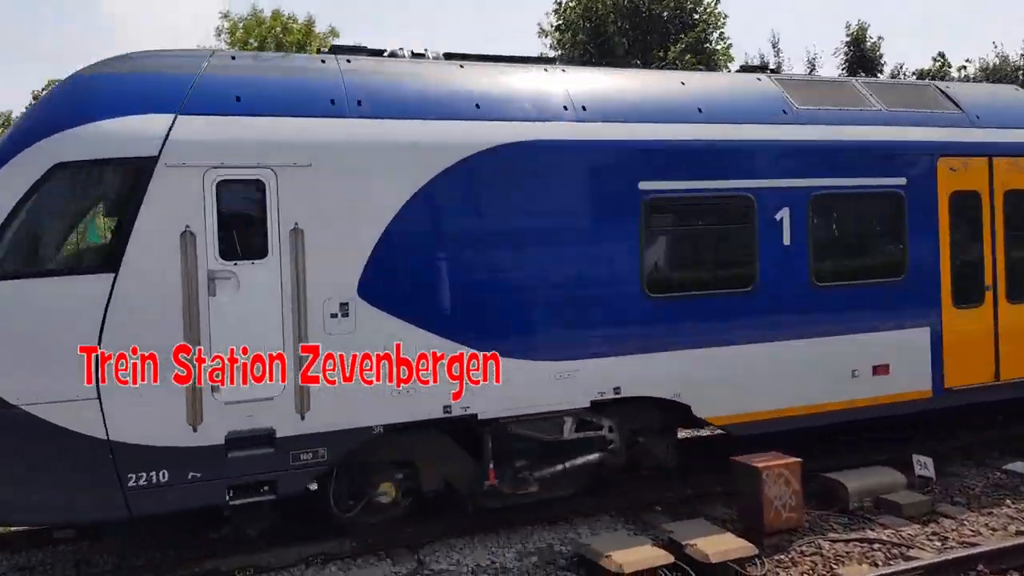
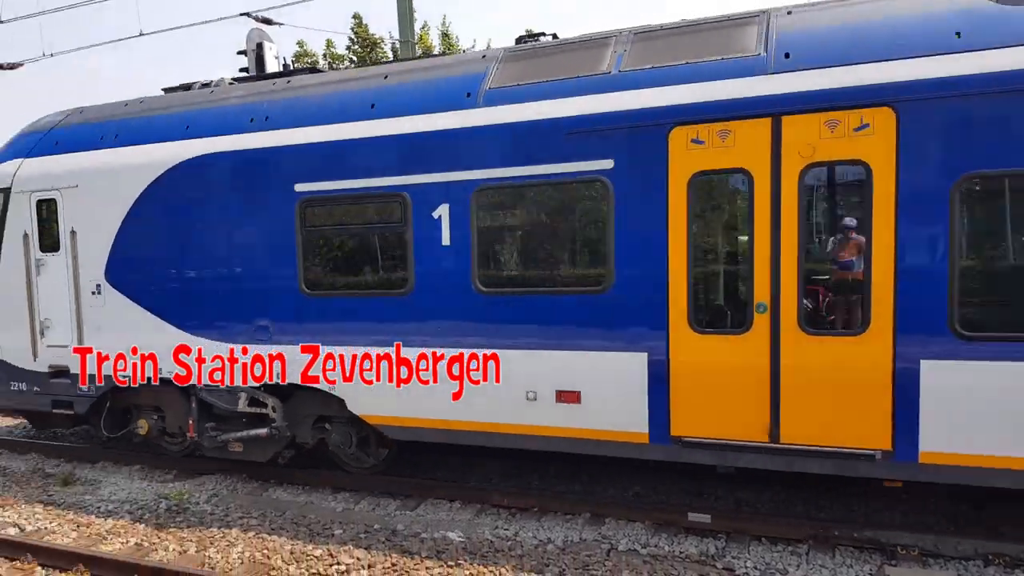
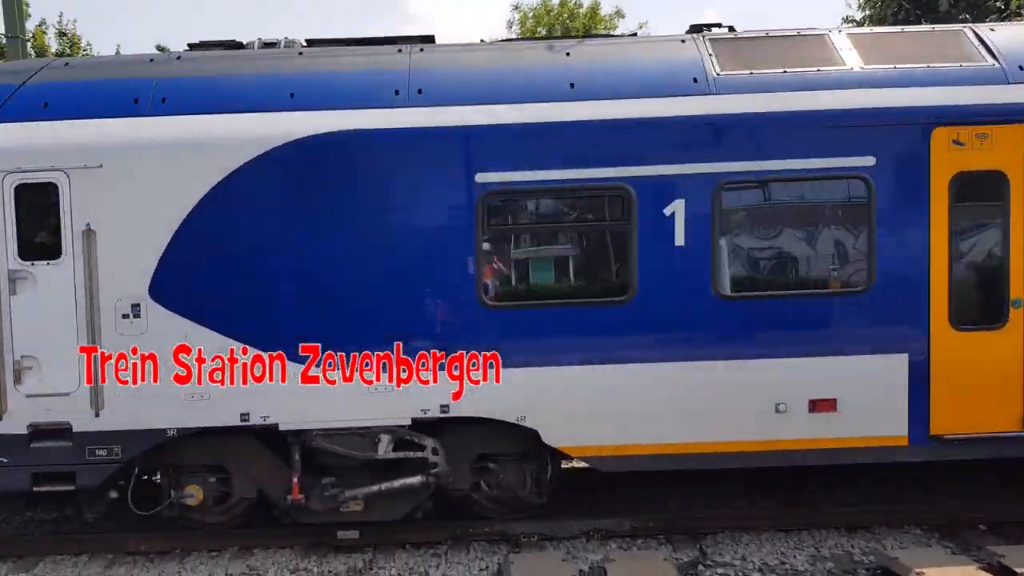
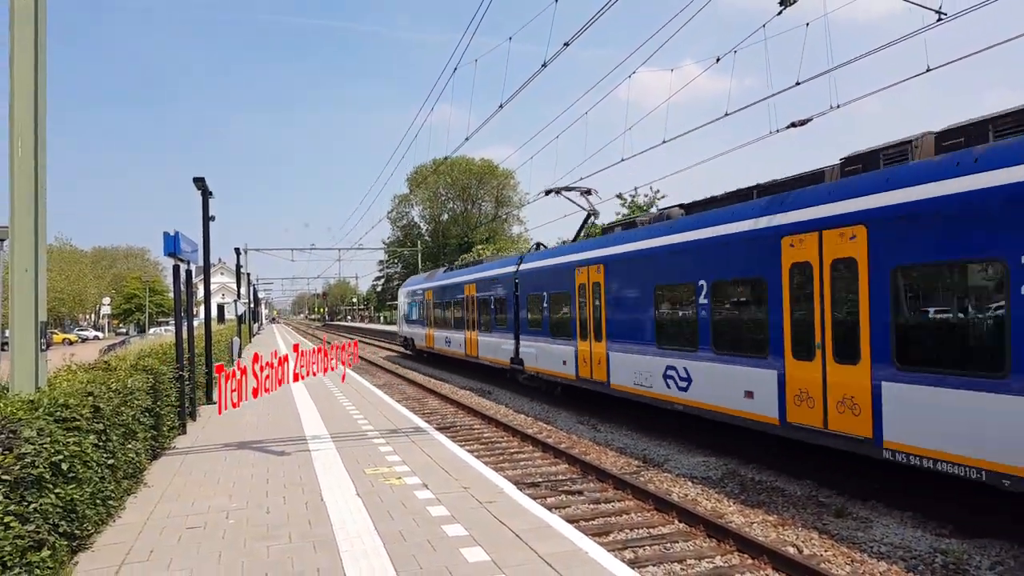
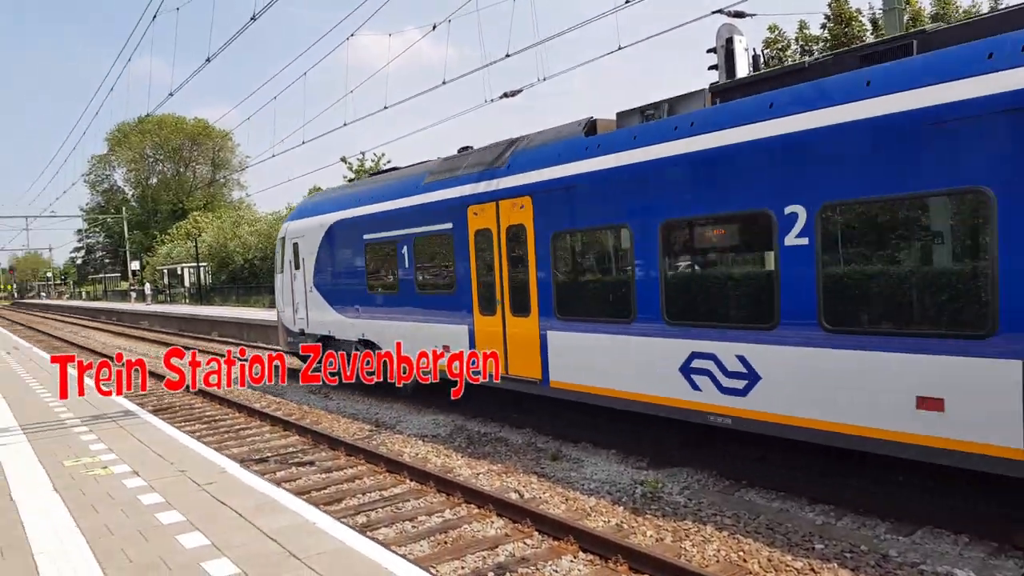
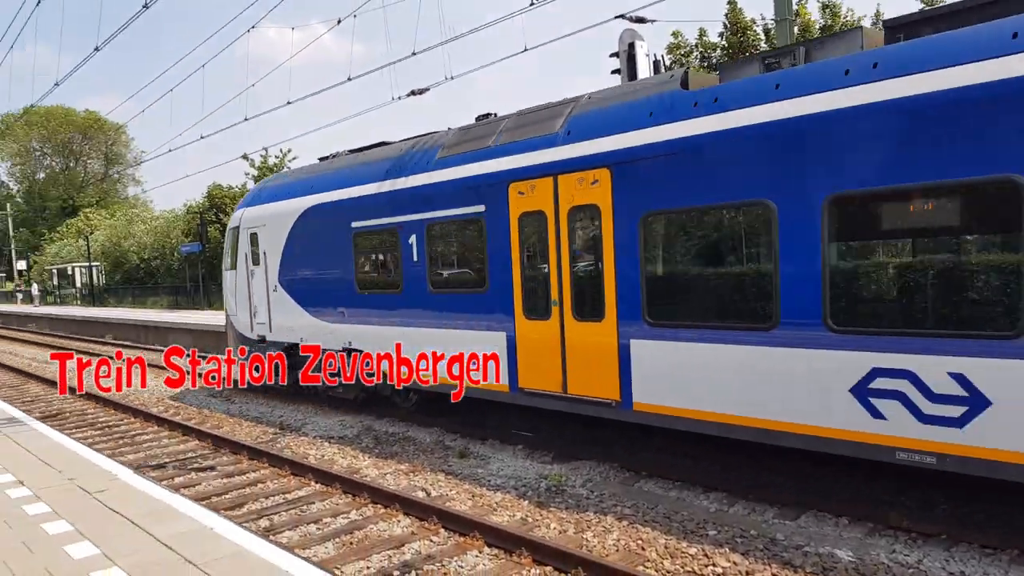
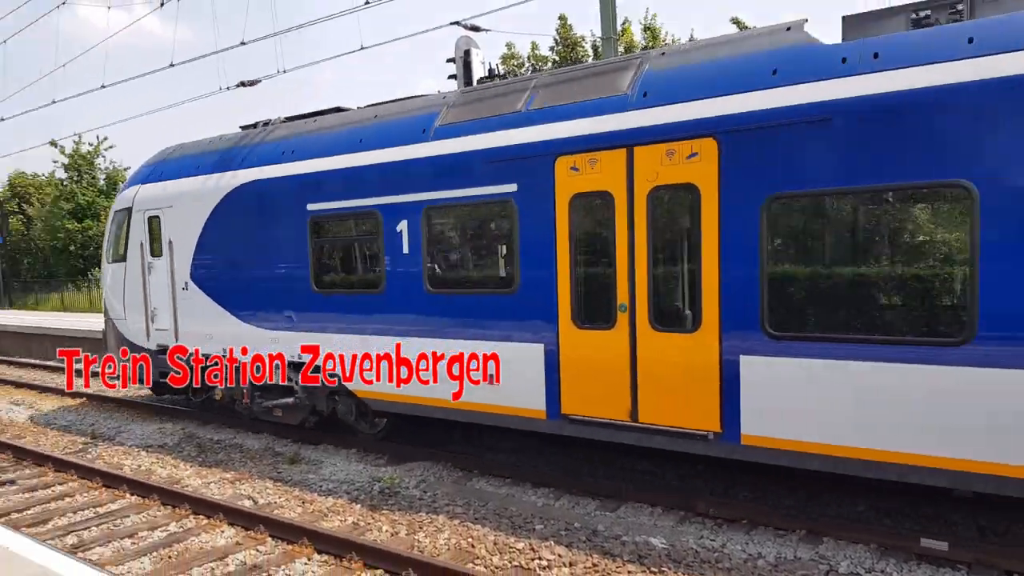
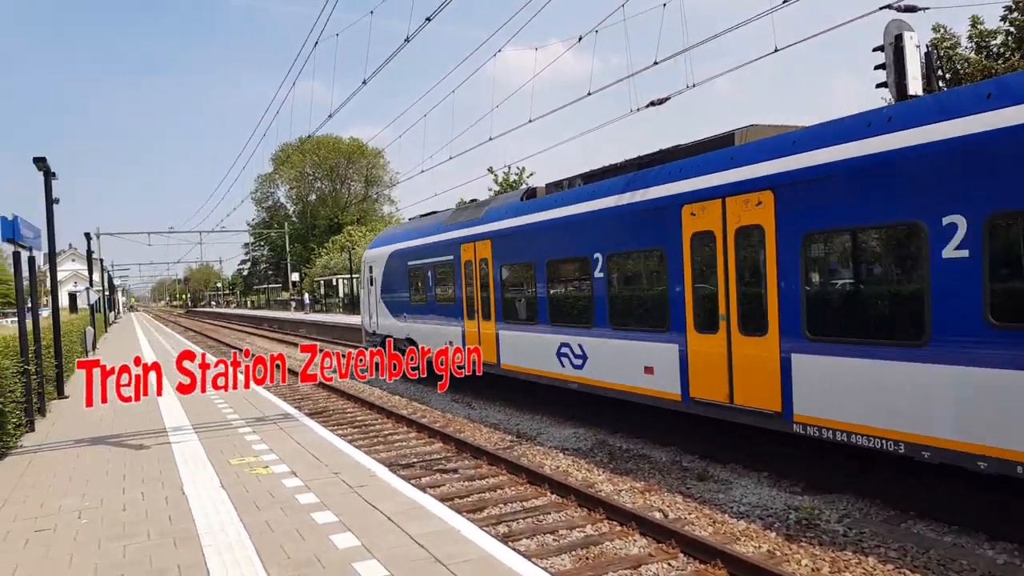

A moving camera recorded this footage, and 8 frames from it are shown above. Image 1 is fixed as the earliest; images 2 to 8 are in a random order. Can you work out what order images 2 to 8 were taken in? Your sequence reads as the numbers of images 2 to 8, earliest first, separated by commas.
3, 2, 7, 6, 5, 8, 4
